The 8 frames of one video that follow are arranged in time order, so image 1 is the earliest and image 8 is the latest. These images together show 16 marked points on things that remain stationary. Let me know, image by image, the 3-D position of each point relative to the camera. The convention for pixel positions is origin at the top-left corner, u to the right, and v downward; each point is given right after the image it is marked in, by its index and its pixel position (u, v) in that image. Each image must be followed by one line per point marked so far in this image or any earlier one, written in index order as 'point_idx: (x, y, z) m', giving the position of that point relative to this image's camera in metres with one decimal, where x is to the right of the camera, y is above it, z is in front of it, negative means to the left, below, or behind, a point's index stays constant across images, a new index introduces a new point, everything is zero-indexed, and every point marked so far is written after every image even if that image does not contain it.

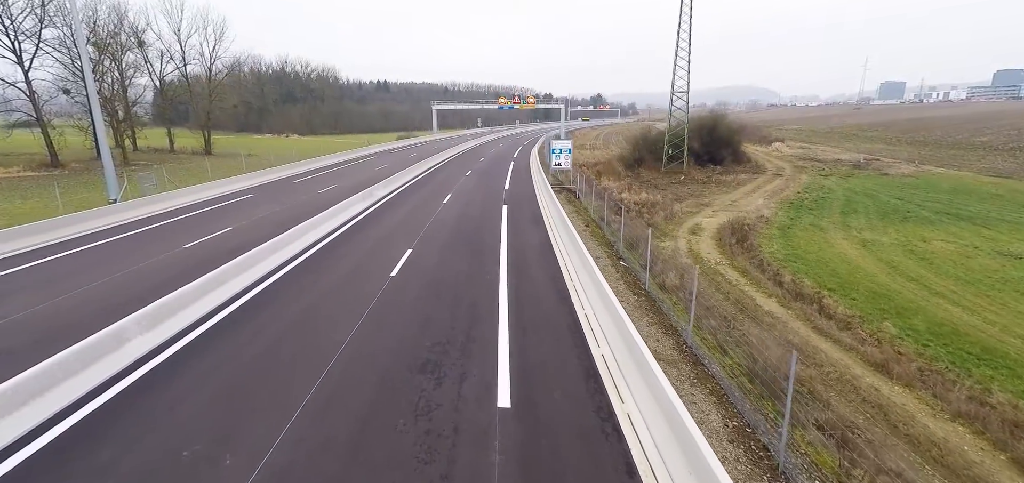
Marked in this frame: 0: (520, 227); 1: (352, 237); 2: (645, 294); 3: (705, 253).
0: (+0.3, +0.4, +17.1) m
1: (-4.8, 0.0, +15.3) m
2: (+3.0, -1.2, +11.4) m
3: (+7.5, -0.5, +19.6) m
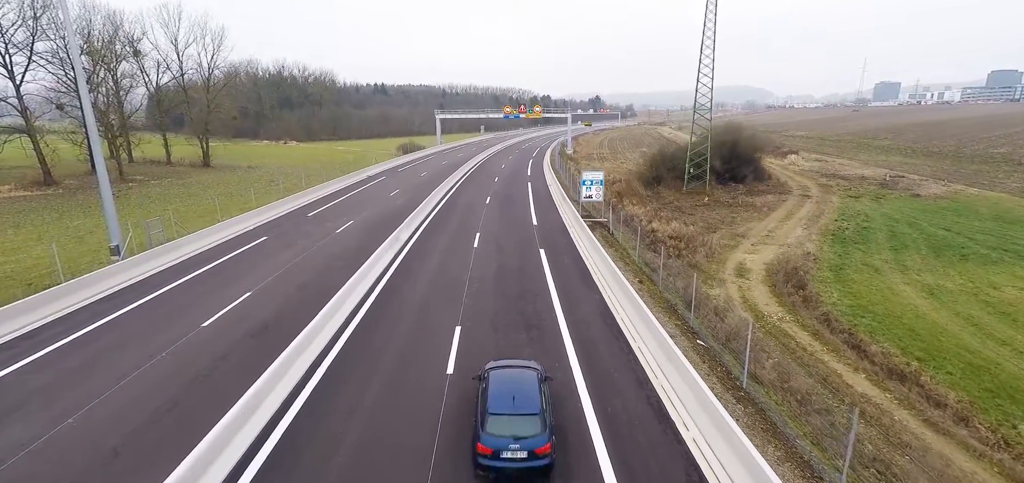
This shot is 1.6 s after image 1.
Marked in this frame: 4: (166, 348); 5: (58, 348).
0: (+1.7, -1.4, +15.5) m
1: (-3.3, -1.8, +13.7) m
2: (+4.5, -3.0, +9.8) m
3: (+9.0, -2.3, +18.1) m
4: (-7.6, -2.4, +11.3) m
5: (-10.0, -2.4, +11.3) m
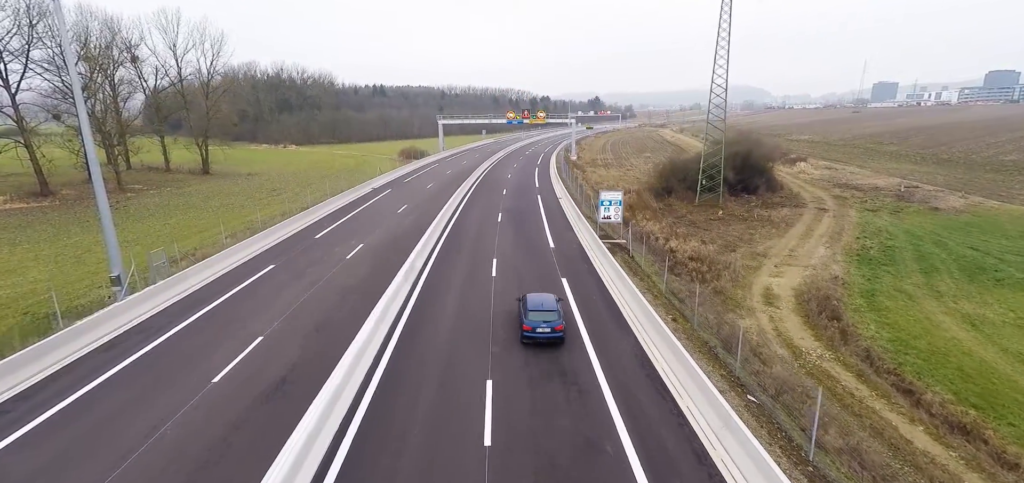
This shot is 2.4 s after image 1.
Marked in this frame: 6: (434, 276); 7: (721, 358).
0: (+2.5, -2.4, +14.6) m
1: (-2.5, -2.8, +12.7) m
2: (+5.4, -4.1, +8.9) m
3: (+9.7, -3.4, +17.2) m
4: (-6.8, -3.4, +10.3) m
5: (-9.2, -3.4, +10.3) m
6: (-2.8, -1.2, +18.4) m
7: (+5.5, -3.1, +13.3) m
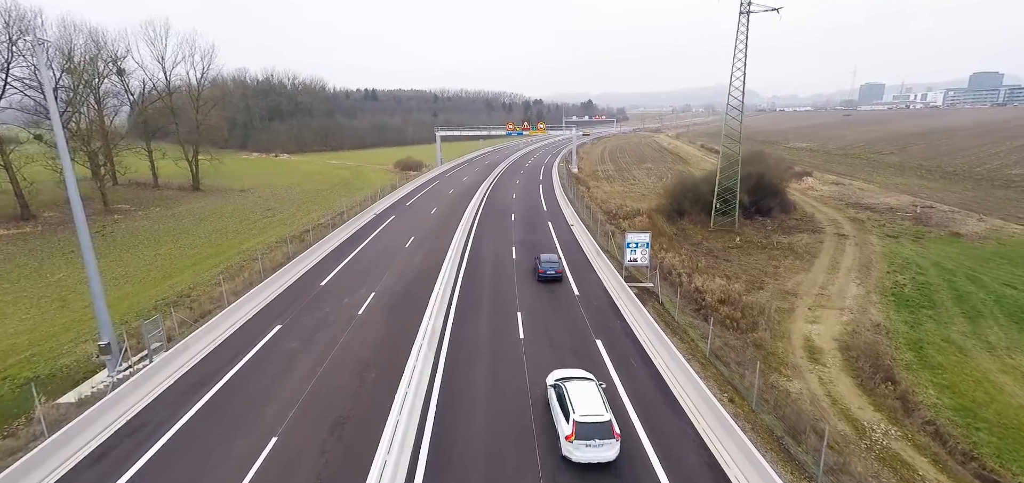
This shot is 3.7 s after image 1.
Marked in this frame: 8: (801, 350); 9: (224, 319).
0: (+3.6, -4.4, +13.1) m
1: (-1.4, -4.8, +11.2) m
2: (+6.5, -6.0, +7.5) m
3: (+10.8, -5.3, +15.8) m
4: (-5.7, -5.4, +8.6) m
5: (-8.0, -5.4, +8.6) m
6: (-1.8, -3.2, +16.8) m
7: (+6.6, -5.0, +11.8) m
8: (+11.2, -4.2, +19.7) m
9: (-9.8, -2.6, +17.2) m
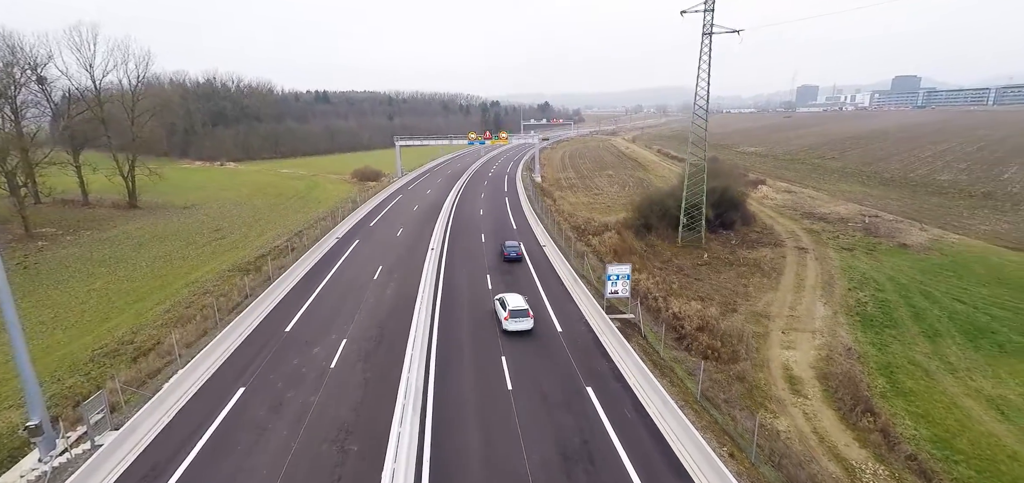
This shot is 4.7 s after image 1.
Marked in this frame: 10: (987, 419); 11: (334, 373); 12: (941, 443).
0: (+3.5, -5.7, +12.6) m
1: (-1.3, -6.3, +10.3) m
2: (+7.0, -7.3, +7.3) m
3: (+10.4, -6.5, +16.0) m
4: (-5.3, -7.0, +7.4) m
5: (-7.6, -7.1, +7.2) m
6: (-2.2, -4.7, +15.8) m
7: (+6.6, -6.3, +11.7) m
8: (+10.5, -5.4, +19.9) m
9: (-10.2, -4.3, +15.6) m
10: (+17.0, -6.3, +18.1) m
11: (-5.9, -4.3, +16.8) m
12: (+14.2, -6.6, +16.8) m
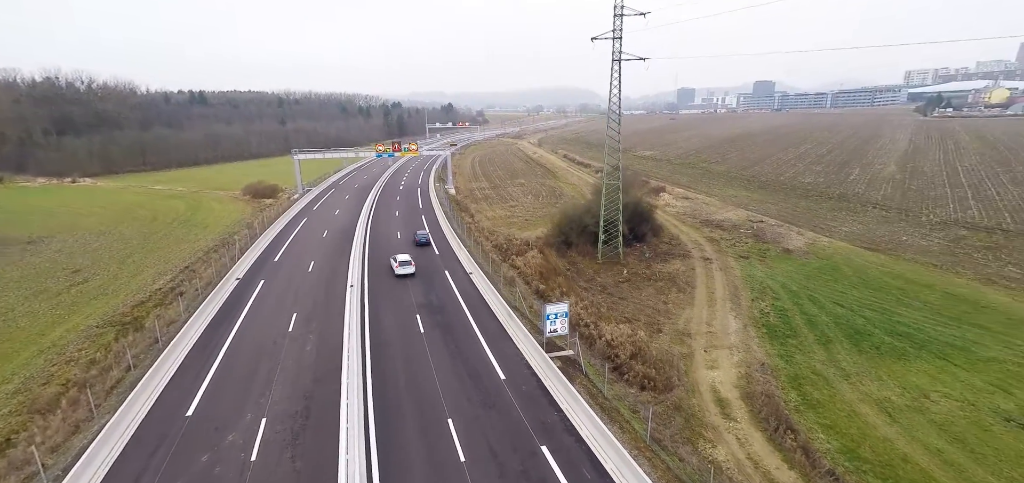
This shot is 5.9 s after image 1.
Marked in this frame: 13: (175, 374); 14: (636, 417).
0: (+2.8, -7.3, +12.5) m
1: (-1.4, -8.1, +9.3) m
2: (+7.3, -8.8, +8.0) m
3: (+8.9, -7.8, +17.2) m
4: (-4.8, -9.0, +5.7) m
5: (-7.0, -9.1, +5.0) m
6: (-3.5, -6.5, +14.5) m
7: (+6.0, -7.8, +12.2) m
8: (+8.2, -6.7, +21.0) m
9: (-11.3, -6.4, +12.8) m
10: (+14.9, -7.3, +20.5) m
11: (-7.3, -6.3, +14.8) m
12: (+12.4, -7.8, +18.7) m
13: (-12.9, -4.8, +19.5) m
14: (+4.1, -6.3, +17.9) m
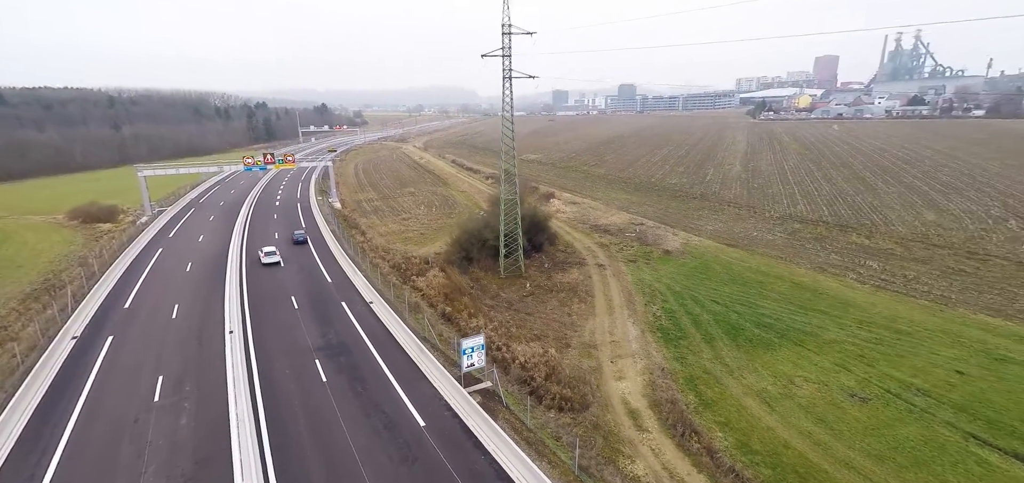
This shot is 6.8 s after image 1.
0: (+1.5, -8.4, +12.2) m
1: (-1.8, -9.3, +8.1) m
2: (+7.0, -9.7, +8.8) m
3: (+6.4, -8.6, +18.1) m
4: (-4.2, -10.4, +3.8) m
5: (-6.2, -10.6, +2.6) m
6: (-5.1, -7.8, +12.7) m
7: (+4.8, -8.7, +12.6) m
8: (+4.8, -7.5, +21.6) m
9: (-12.3, -8.1, +9.1) m
10: (+11.4, -7.9, +22.7) m
11: (-8.9, -7.7, +12.0) m
12: (+9.5, -8.4, +20.4) m
13: (-15.4, -6.5, +15.3) m
14: (+1.5, -7.3, +17.7) m
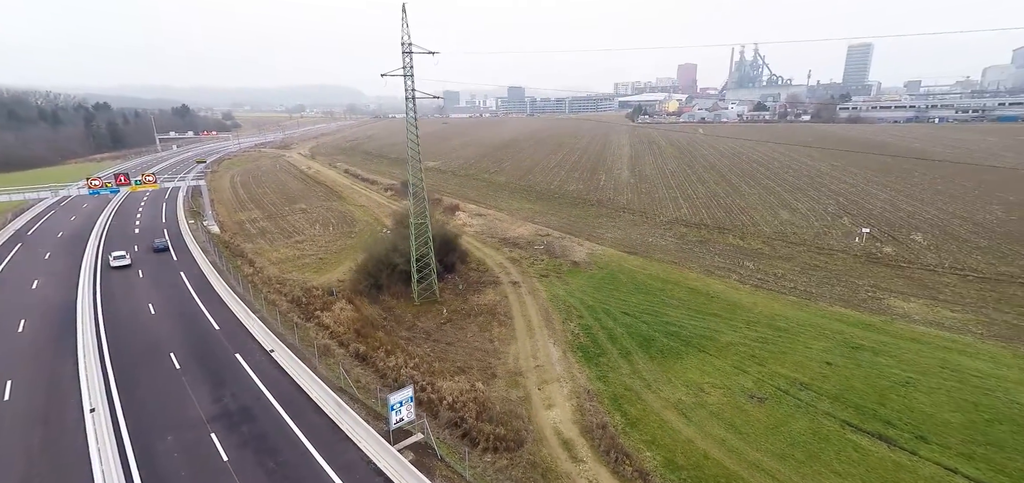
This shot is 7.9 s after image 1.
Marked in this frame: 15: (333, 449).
0: (+0.8, -9.7, +11.1) m
1: (-1.6, -10.7, +6.4) m
2: (+6.9, -10.8, +9.0) m
3: (+4.4, -9.8, +18.0) m
4: (-3.0, -11.8, +1.8) m
5: (-4.7, -12.1, +0.2) m
6: (-5.8, -9.3, +10.2) m
7: (+3.9, -9.9, +12.2) m
8: (+2.0, -8.7, +21.0) m
9: (-12.1, -9.8, +5.3) m
10: (+8.3, -8.9, +23.5) m
11: (-9.4, -9.4, +8.8) m
12: (+6.9, -9.5, +20.8) m
13: (-16.5, -8.3, +10.7) m
14: (-0.4, -8.6, +16.5) m
15: (-6.6, -7.2, +18.1) m
